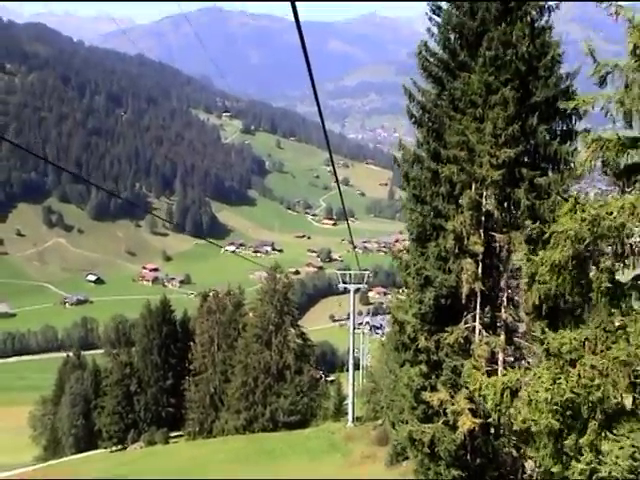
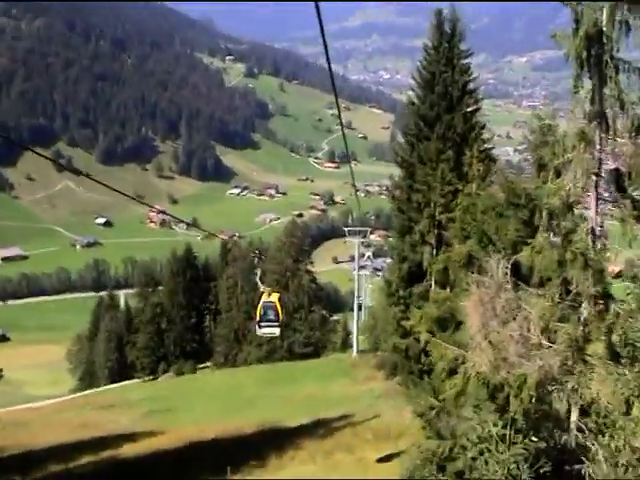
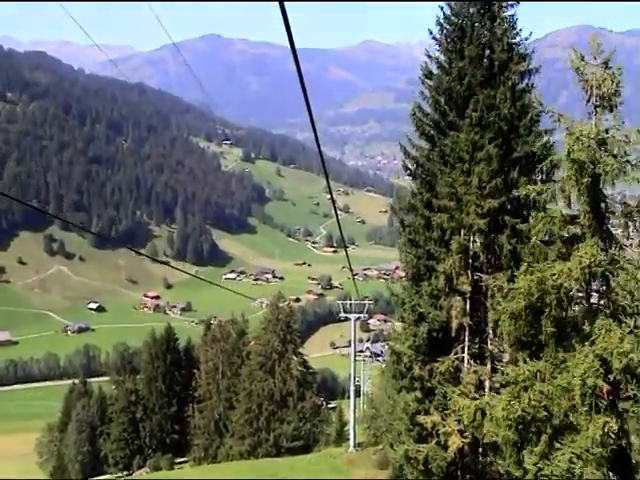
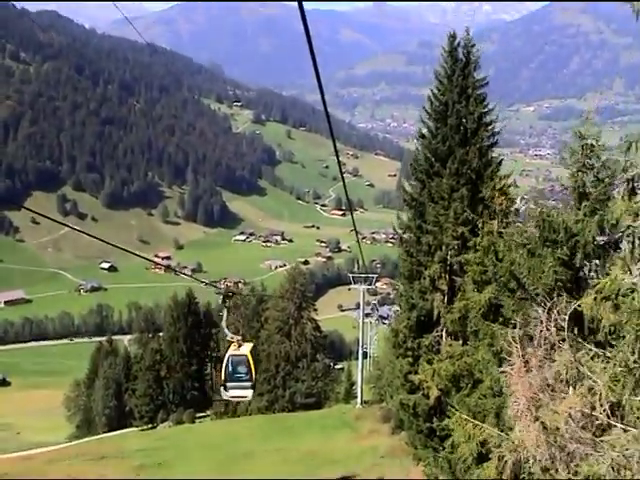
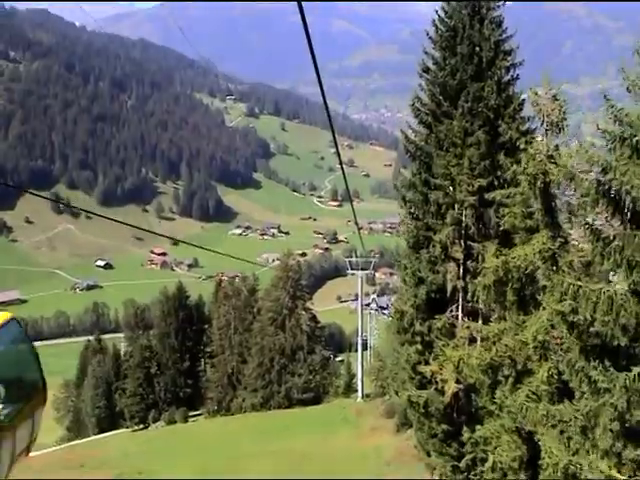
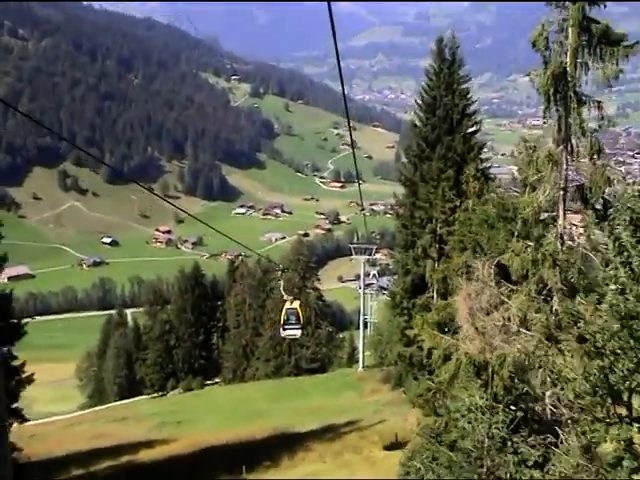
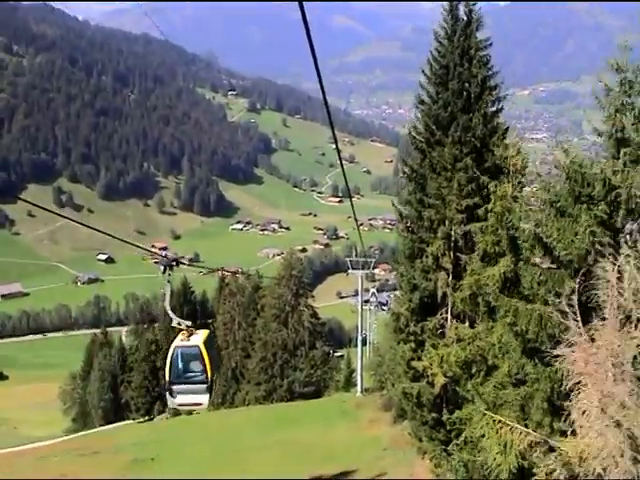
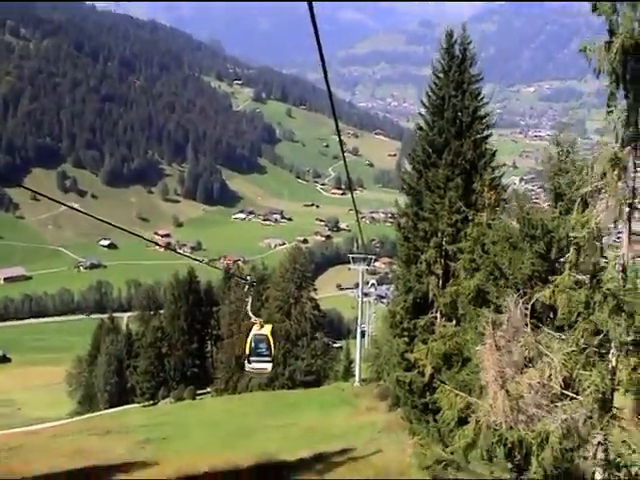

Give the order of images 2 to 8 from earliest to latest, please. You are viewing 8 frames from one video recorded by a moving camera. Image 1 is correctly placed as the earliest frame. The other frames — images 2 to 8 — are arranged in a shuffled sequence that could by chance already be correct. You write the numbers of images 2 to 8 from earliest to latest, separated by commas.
3, 5, 7, 4, 8, 2, 6
